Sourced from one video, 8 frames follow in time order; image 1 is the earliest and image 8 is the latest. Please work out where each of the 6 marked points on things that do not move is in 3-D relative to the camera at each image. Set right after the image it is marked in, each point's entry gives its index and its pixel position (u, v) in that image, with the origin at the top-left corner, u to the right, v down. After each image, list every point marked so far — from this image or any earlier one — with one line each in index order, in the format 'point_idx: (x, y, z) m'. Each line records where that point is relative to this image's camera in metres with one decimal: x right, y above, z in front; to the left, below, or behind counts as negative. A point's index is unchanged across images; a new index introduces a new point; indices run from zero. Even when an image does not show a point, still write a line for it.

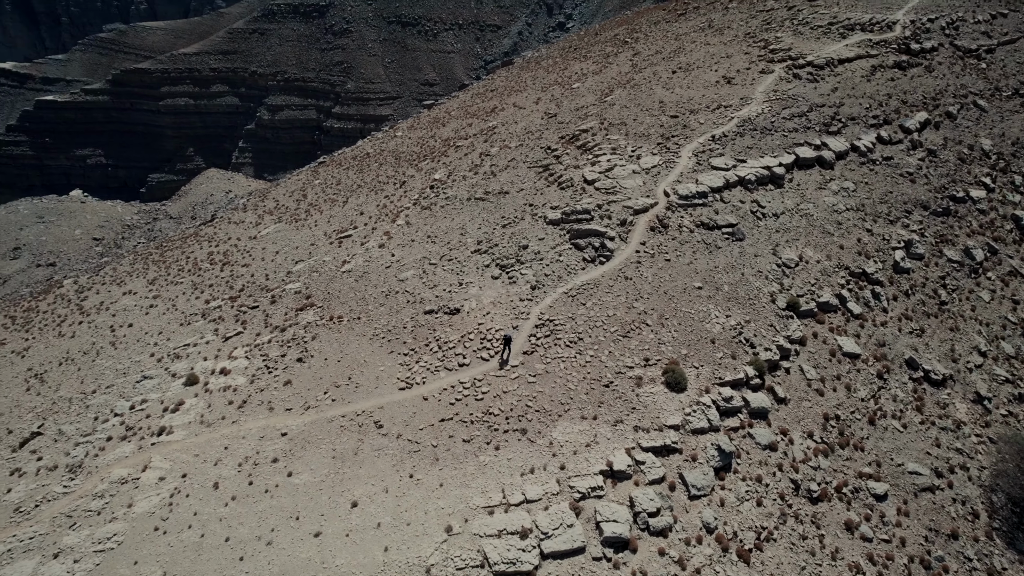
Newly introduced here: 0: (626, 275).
0: (+2.8, +0.3, +16.6) m
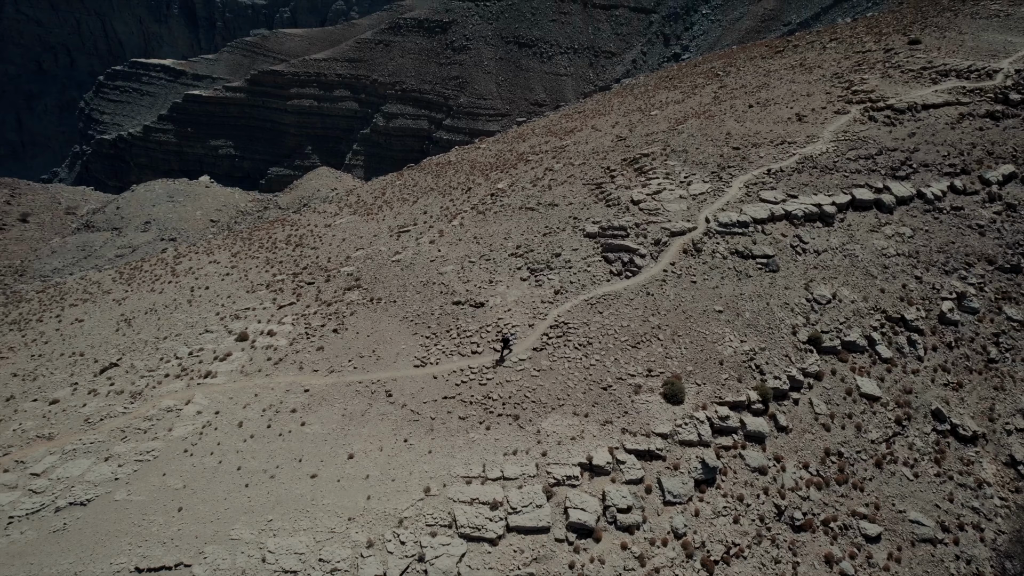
0: (+3.5, -0.1, +17.3) m
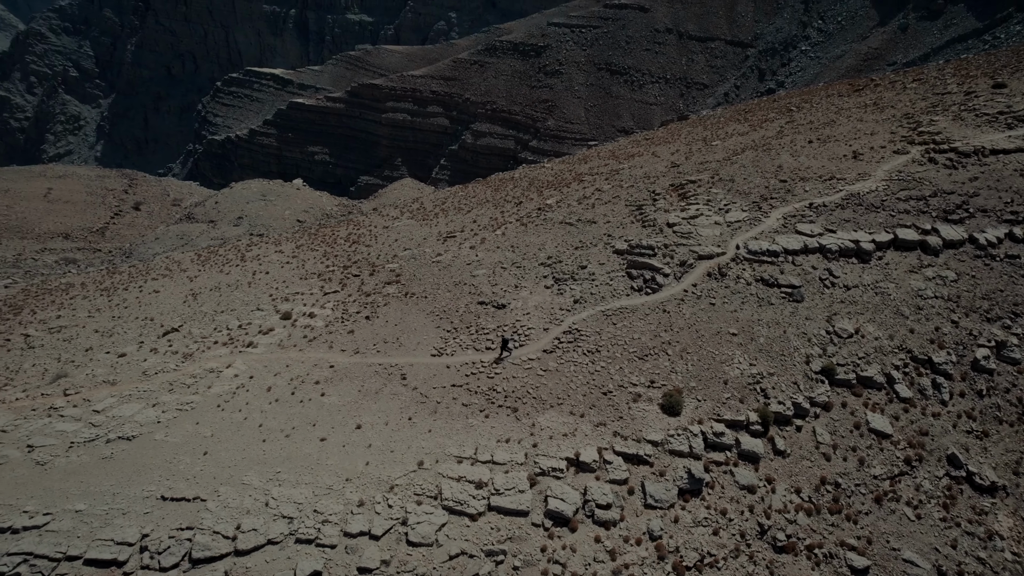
0: (+4.1, -0.6, +17.9) m
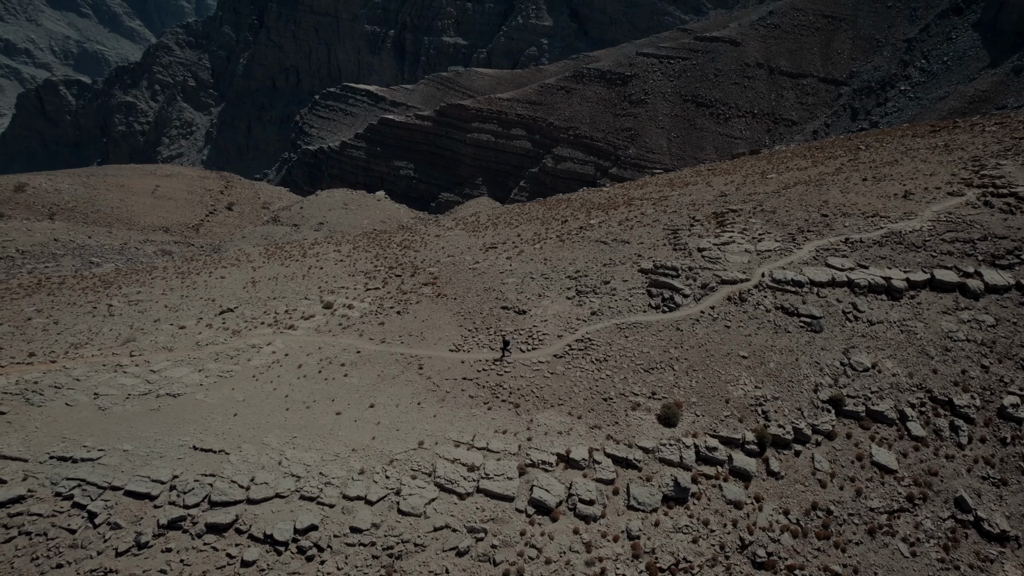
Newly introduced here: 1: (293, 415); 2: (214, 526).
0: (+4.7, -1.1, +18.5) m
1: (-5.1, -2.9, +15.2) m
2: (-5.7, -4.6, +12.7) m
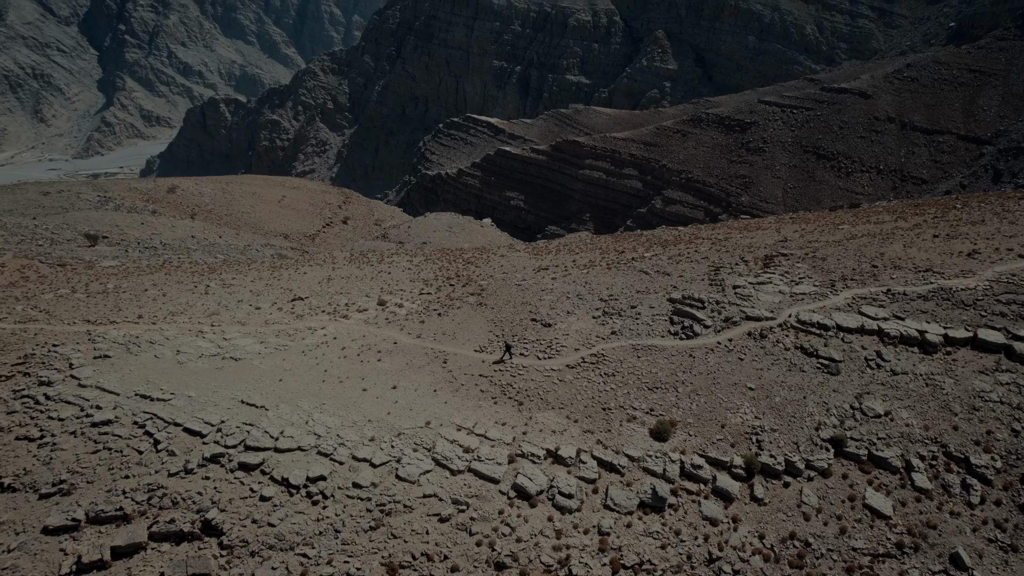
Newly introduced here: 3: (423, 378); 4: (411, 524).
0: (+5.3, -1.9, +19.4) m
1: (-5.0, -2.6, +17.6) m
2: (-6.2, -4.1, +15.3) m
3: (-2.5, -2.5, +18.2) m
4: (-2.2, -5.2, +14.5) m
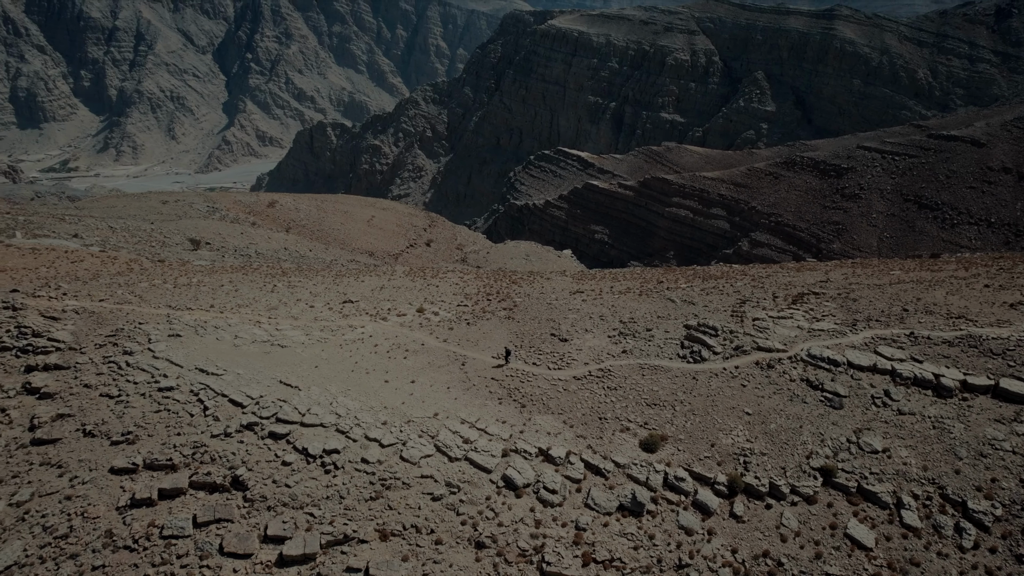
0: (+5.7, -2.7, +20.4) m
1: (-4.7, -2.6, +19.8) m
2: (-6.3, -3.9, +17.6) m
3: (-2.2, -2.7, +20.1) m
4: (-2.6, -5.2, +16.3) m
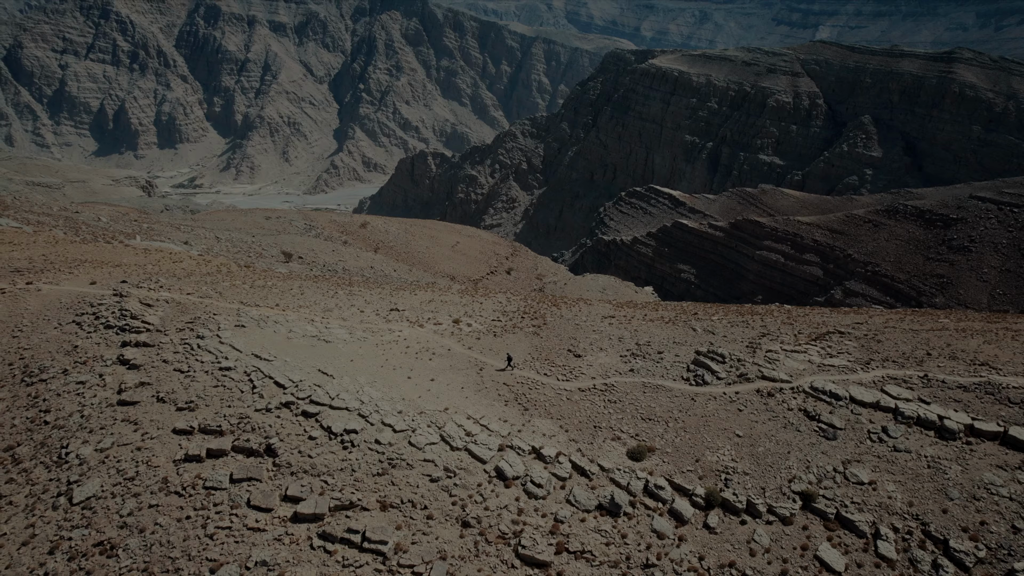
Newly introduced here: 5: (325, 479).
0: (+6.0, -3.6, +21.5) m
1: (-4.4, -2.8, +22.4) m
2: (-6.4, -3.8, +20.4) m
3: (-1.8, -3.1, +22.3) m
4: (-2.9, -5.3, +18.5) m
5: (-5.2, -5.3, +18.3) m
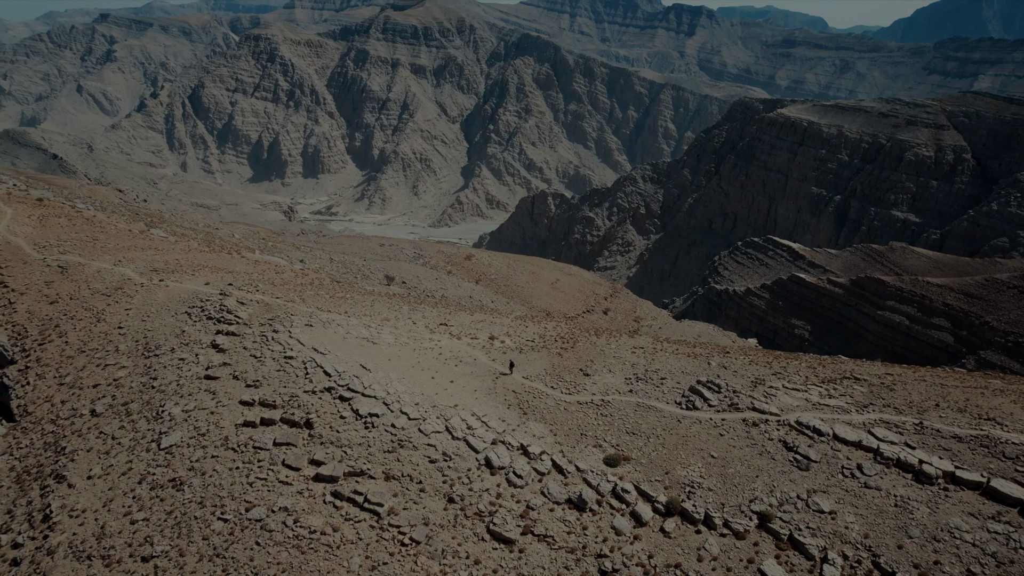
0: (+6.0, -4.7, +23.4) m
1: (-3.9, -3.3, +26.2) m
2: (-6.3, -4.0, +24.4) m
3: (-1.5, -3.7, +25.6) m
4: (-3.4, -5.6, +21.9) m
5: (-5.6, -5.4, +22.2) m
